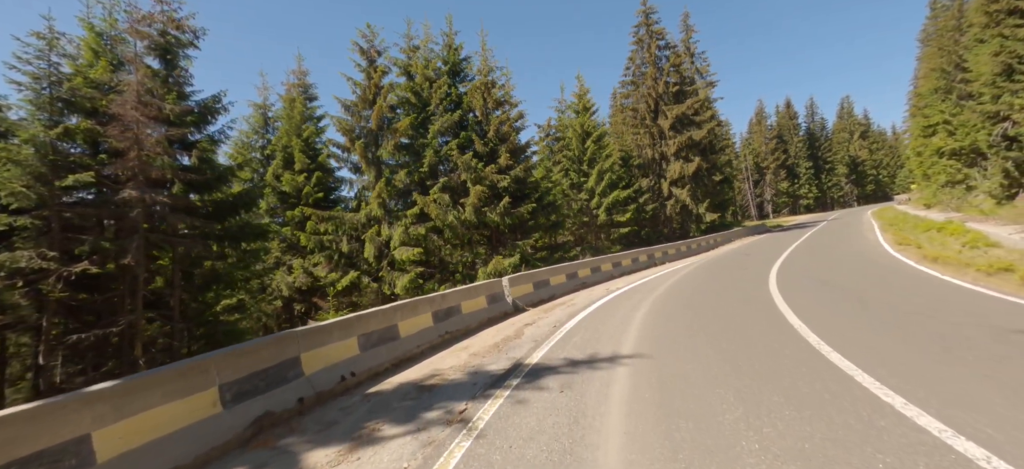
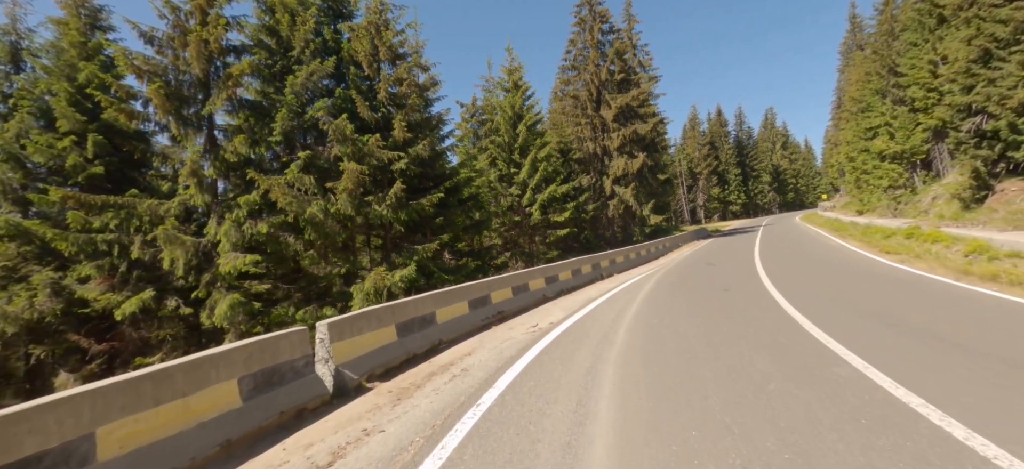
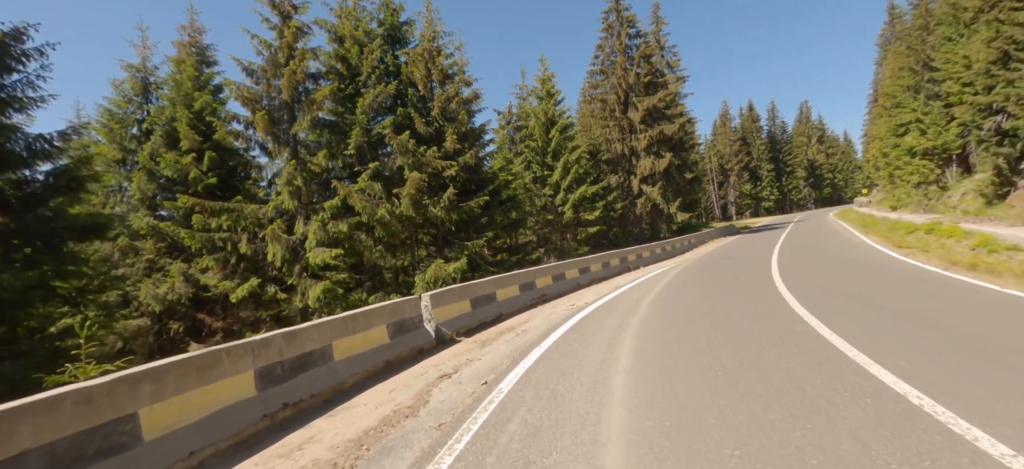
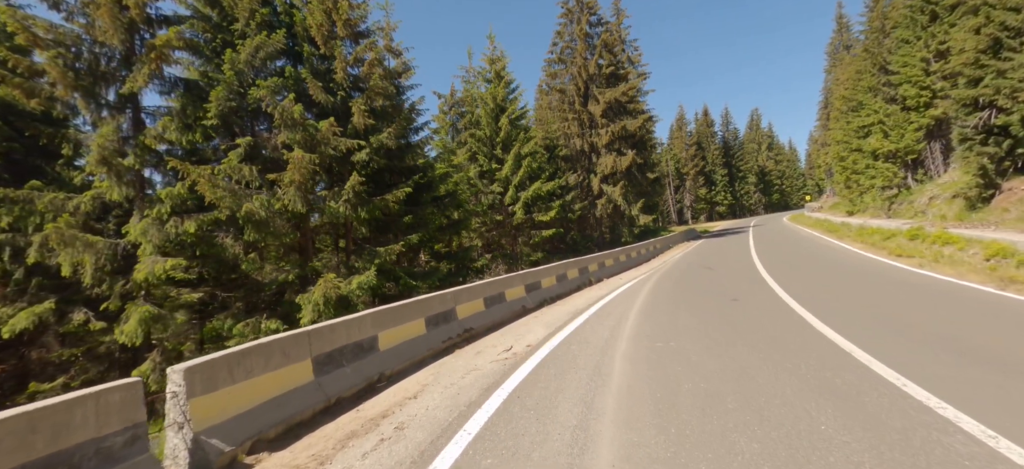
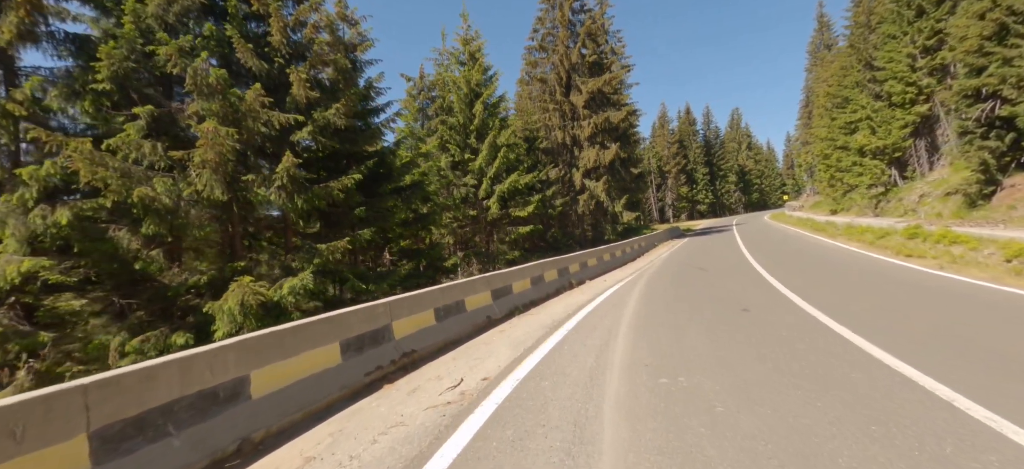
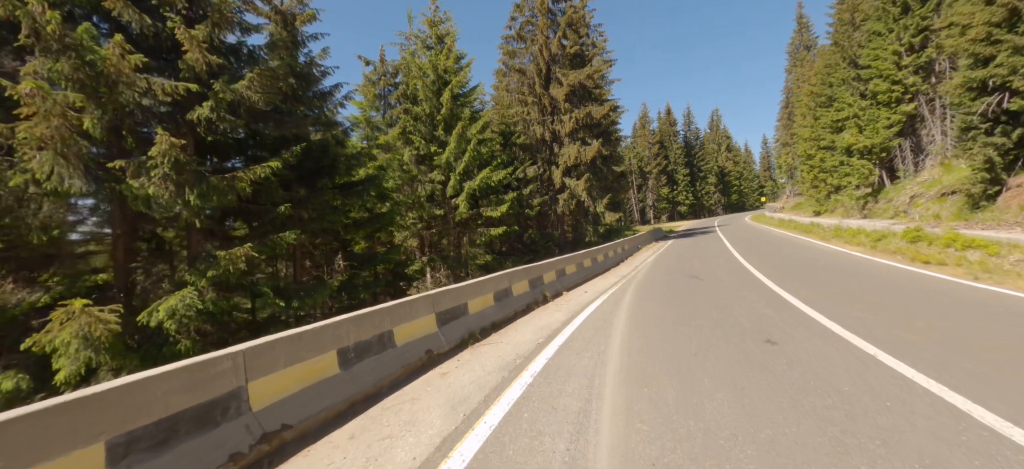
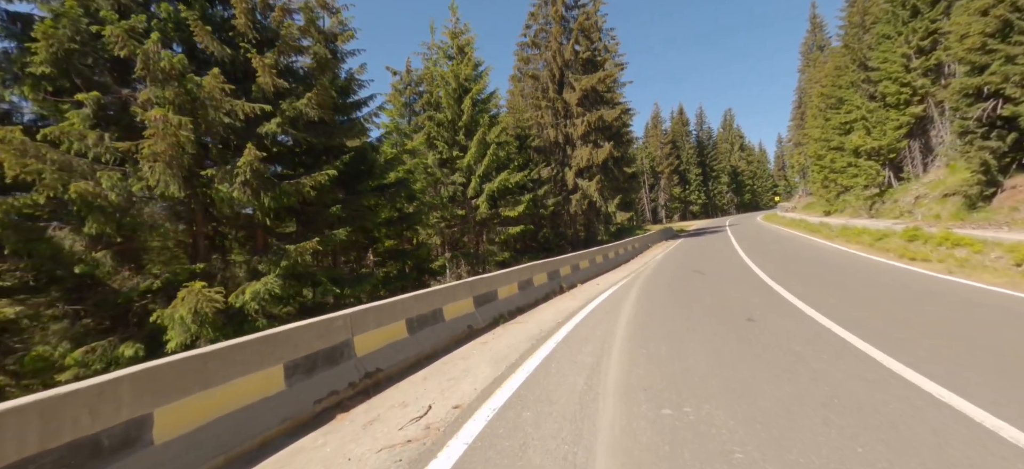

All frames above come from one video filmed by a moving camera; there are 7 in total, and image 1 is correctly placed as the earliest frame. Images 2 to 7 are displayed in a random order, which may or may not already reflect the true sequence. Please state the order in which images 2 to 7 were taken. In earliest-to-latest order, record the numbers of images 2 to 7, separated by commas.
3, 2, 4, 5, 7, 6
